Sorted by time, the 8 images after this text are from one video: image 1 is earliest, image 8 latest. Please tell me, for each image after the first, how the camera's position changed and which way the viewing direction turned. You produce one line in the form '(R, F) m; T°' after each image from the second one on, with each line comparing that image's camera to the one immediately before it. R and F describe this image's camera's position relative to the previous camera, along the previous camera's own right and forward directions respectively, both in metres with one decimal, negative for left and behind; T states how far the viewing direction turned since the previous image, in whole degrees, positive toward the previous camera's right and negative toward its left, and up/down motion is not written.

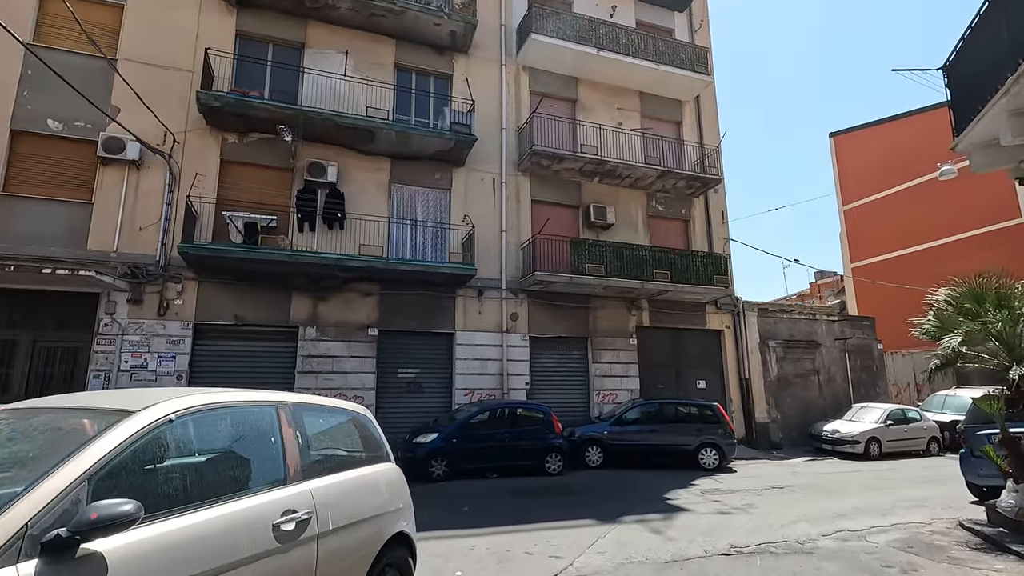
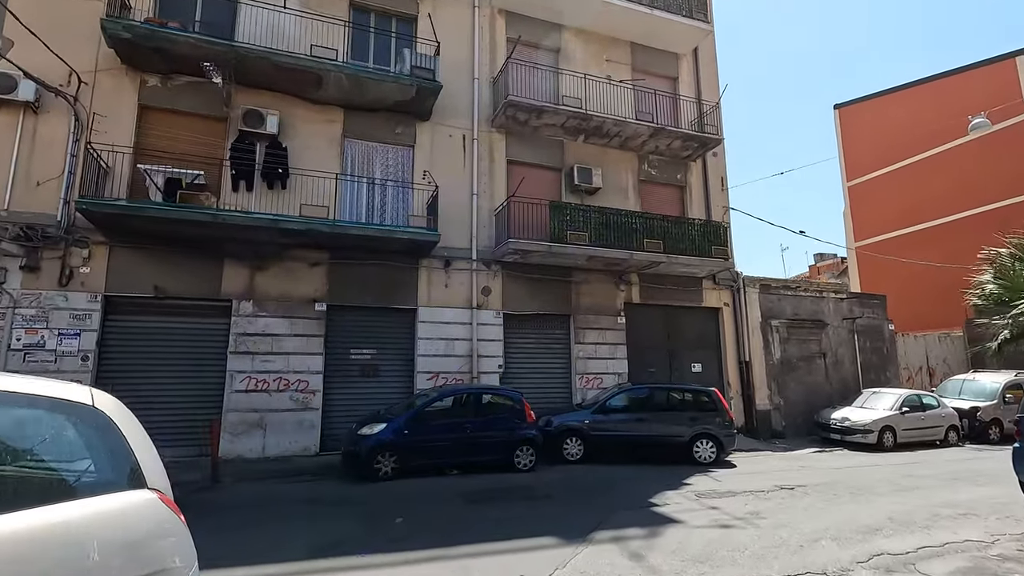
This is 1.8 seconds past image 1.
(+0.6, +1.7) m; 0°
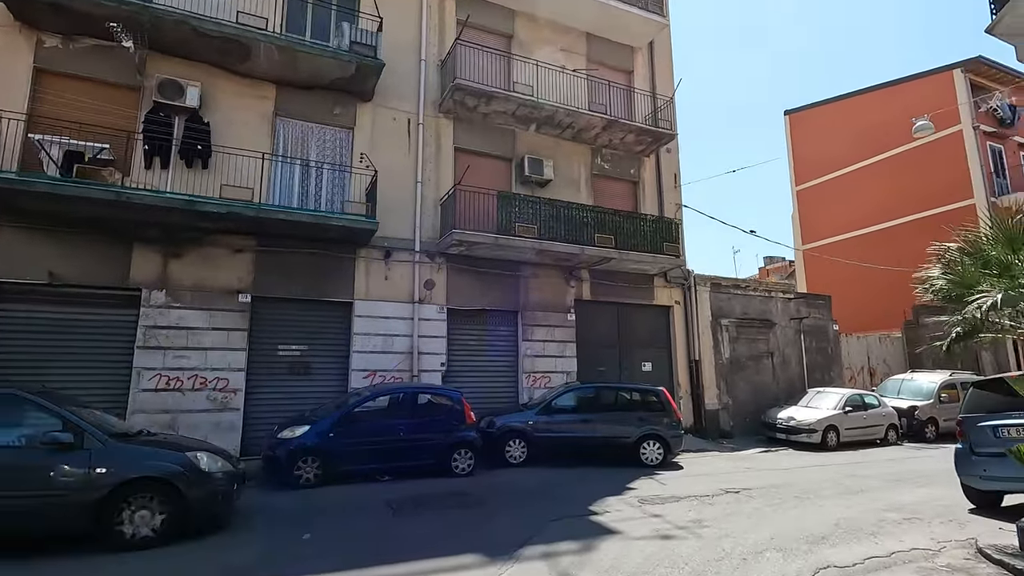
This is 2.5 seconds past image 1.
(+0.4, +0.6) m; +4°
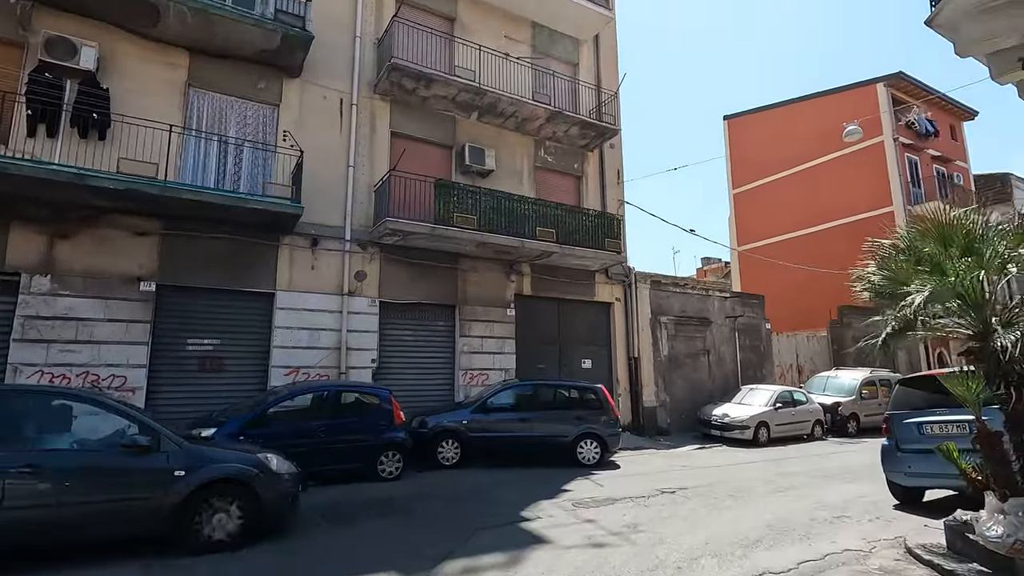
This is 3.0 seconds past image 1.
(+0.2, +0.5) m; +6°
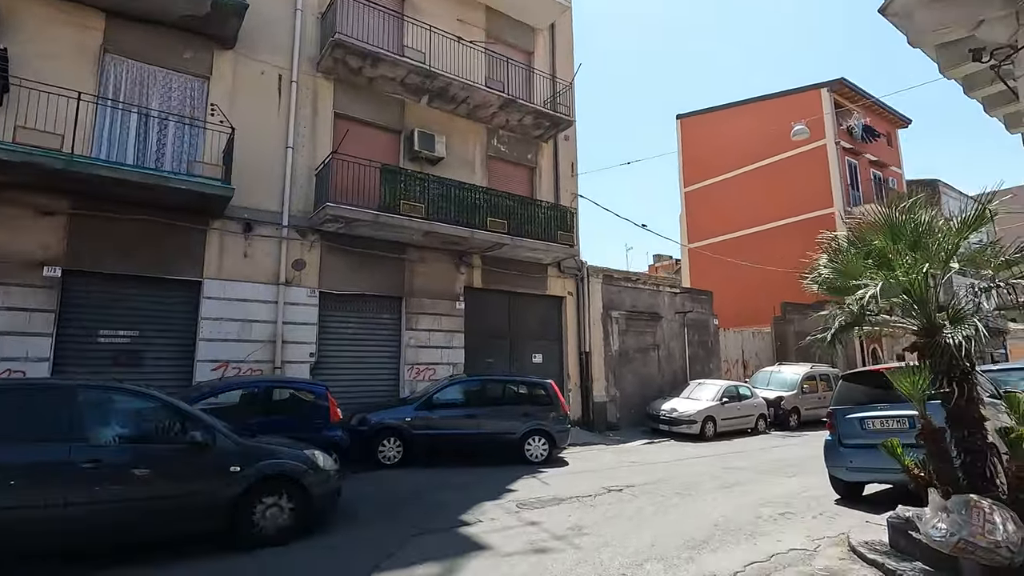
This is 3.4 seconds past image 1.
(+0.1, +0.4) m; +5°
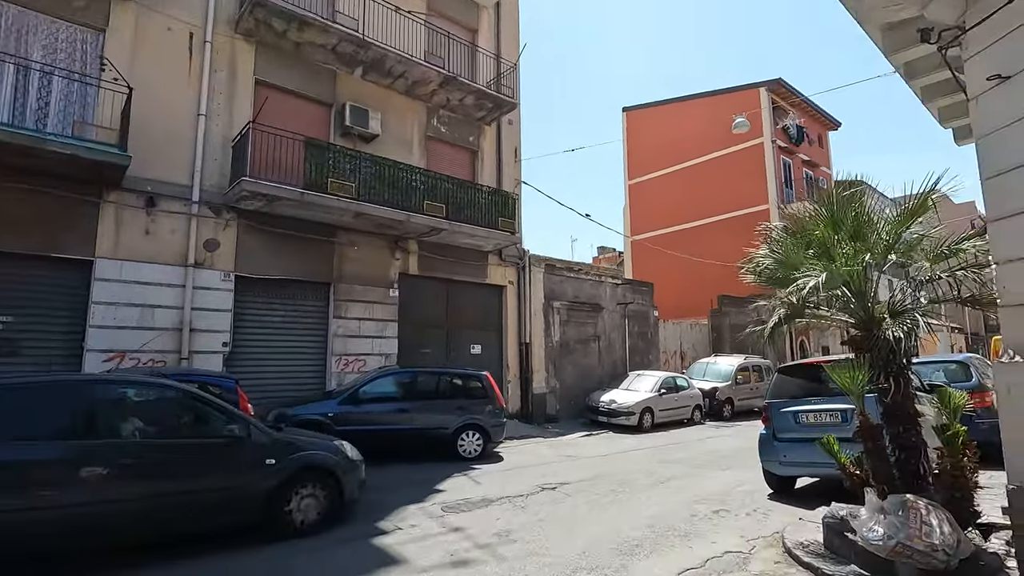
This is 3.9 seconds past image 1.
(+0.2, +0.5) m; +6°
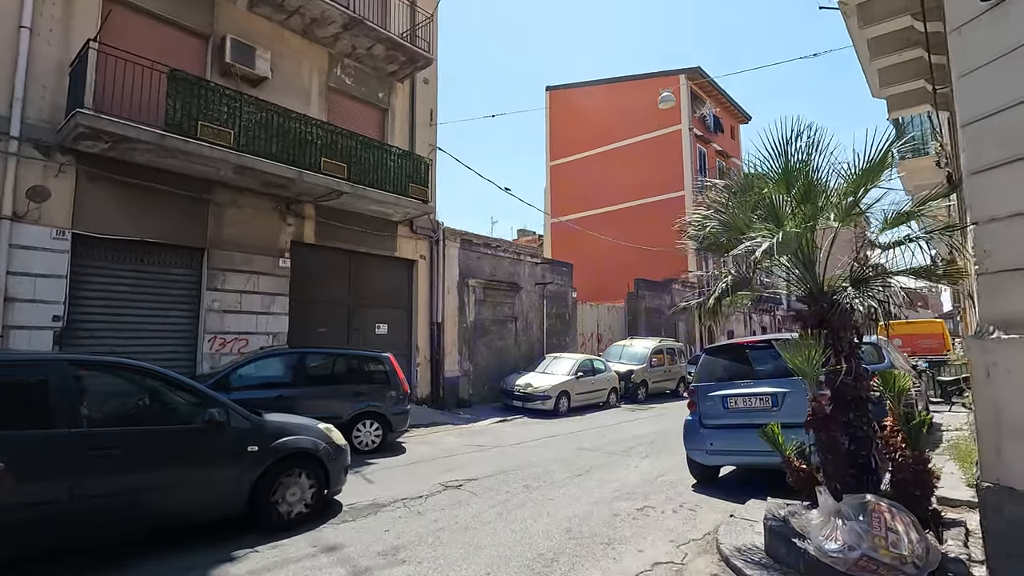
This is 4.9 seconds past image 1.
(+0.2, +1.0) m; +9°
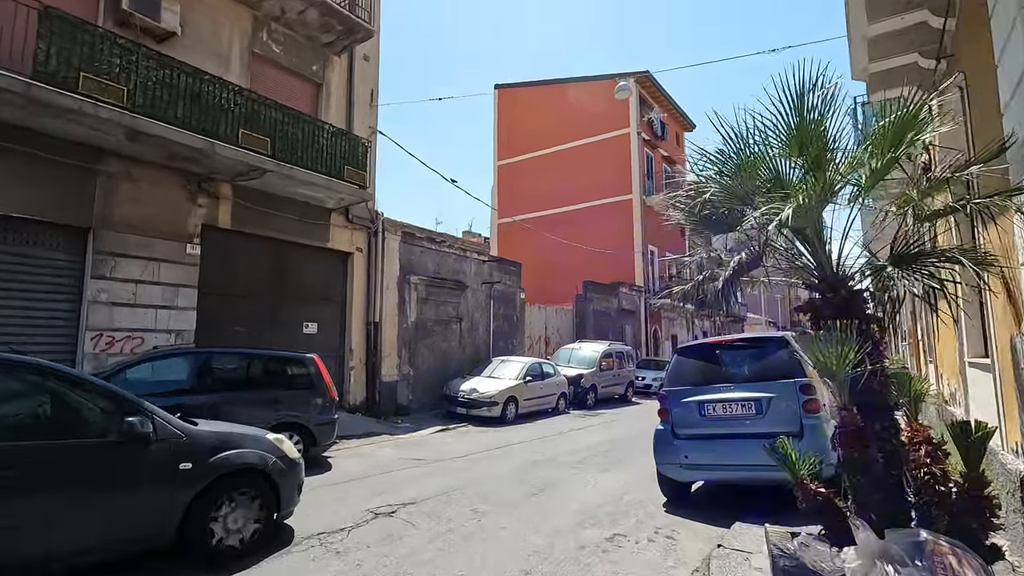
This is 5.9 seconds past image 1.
(0.0, +1.0) m; +6°
